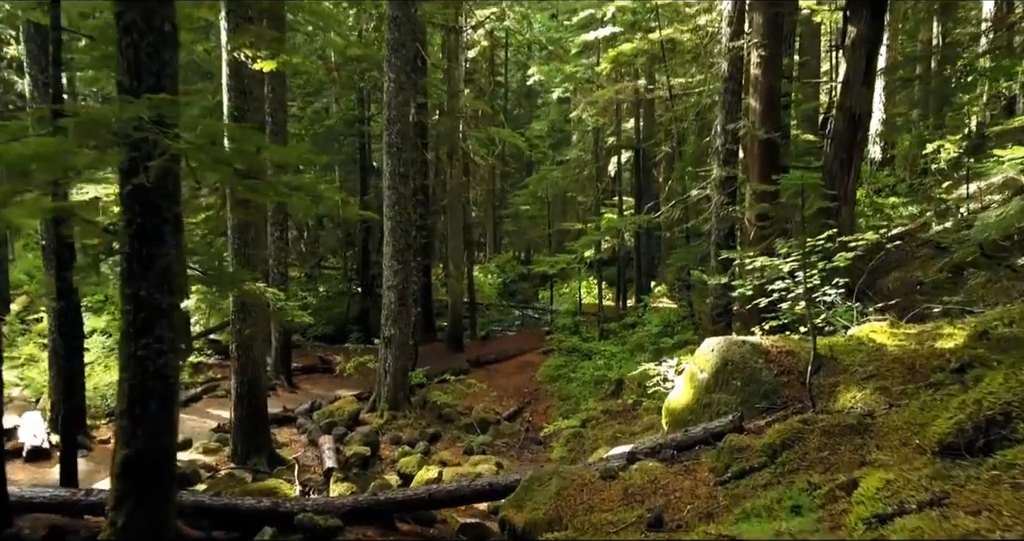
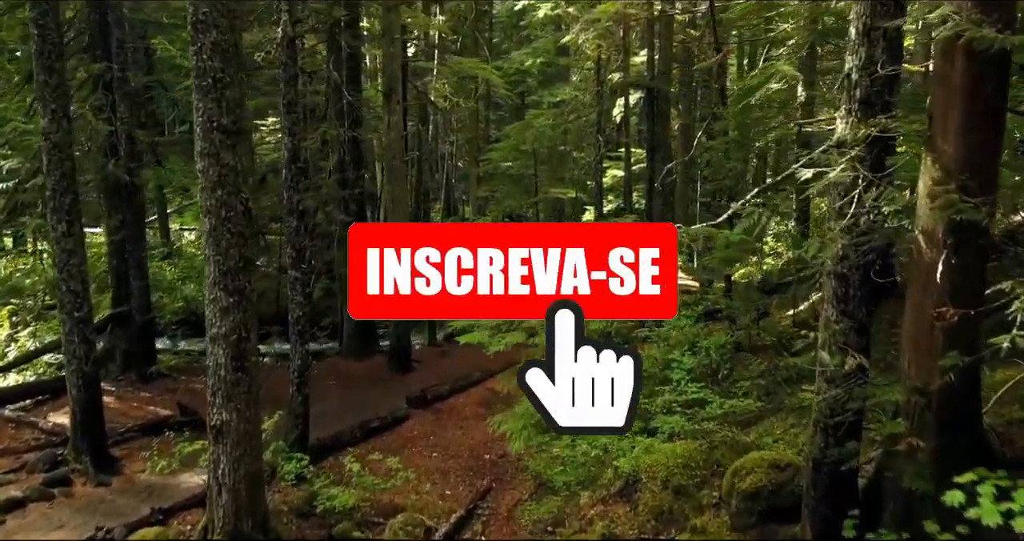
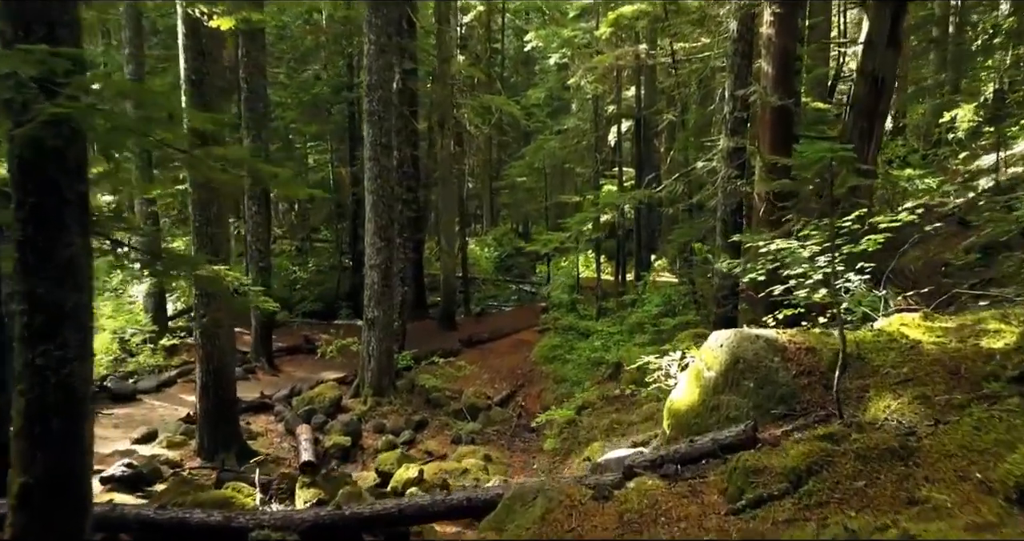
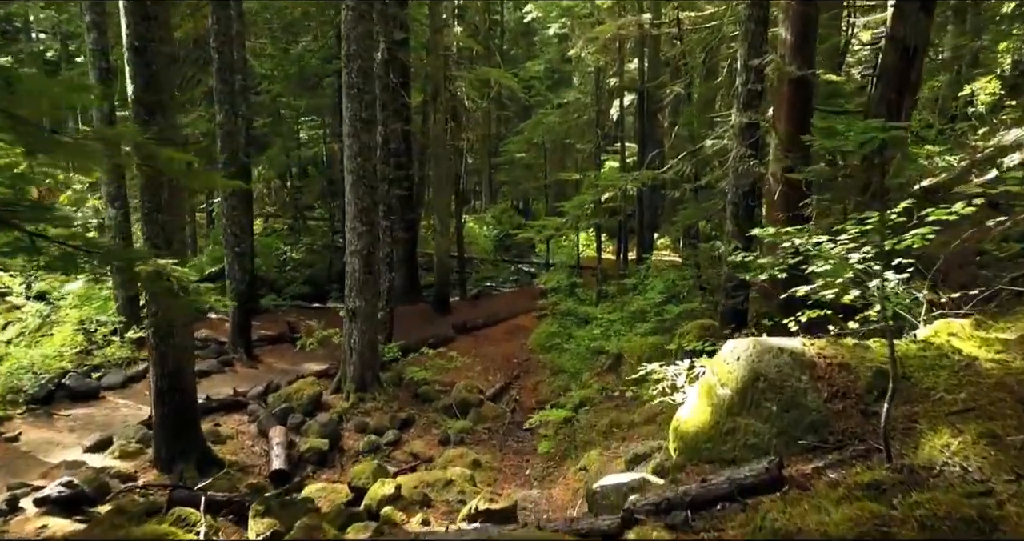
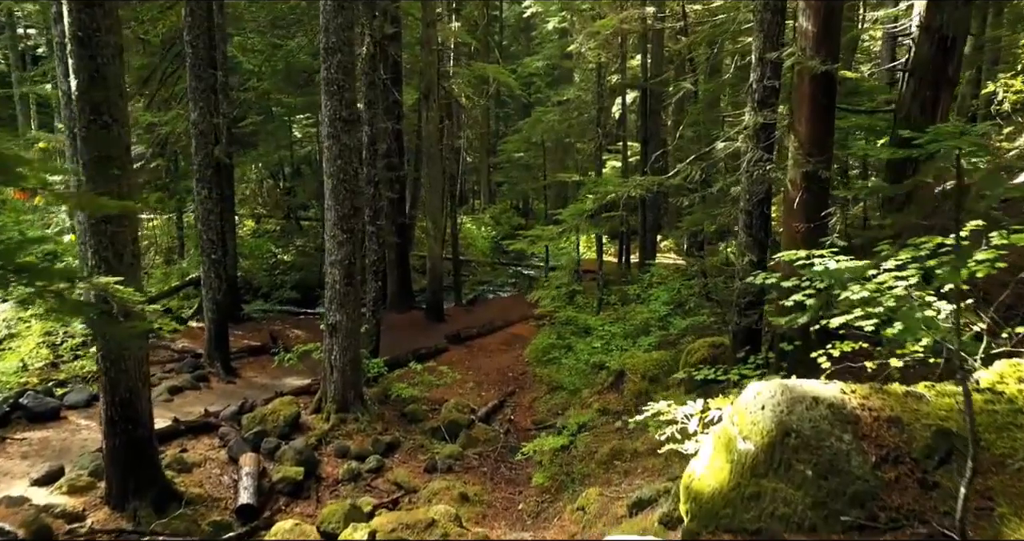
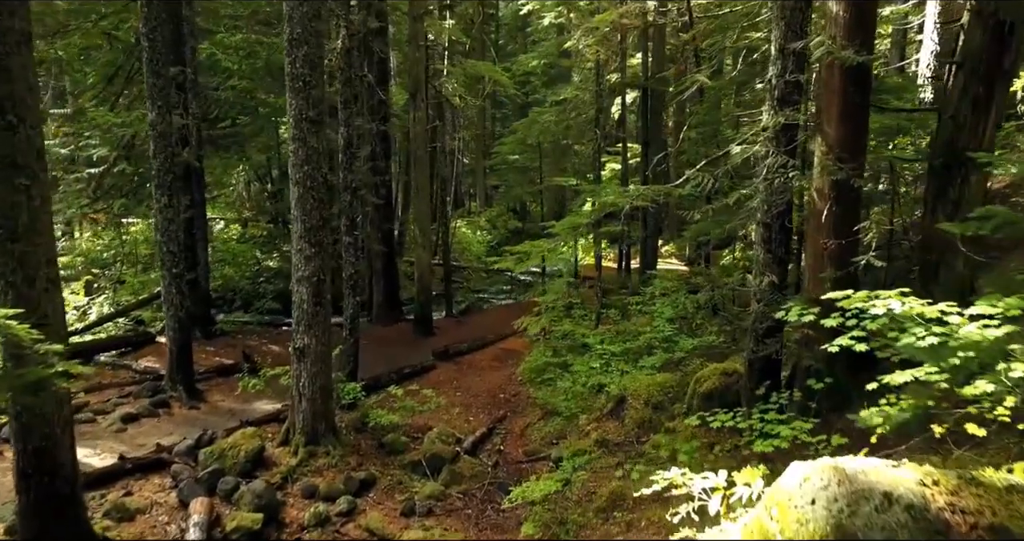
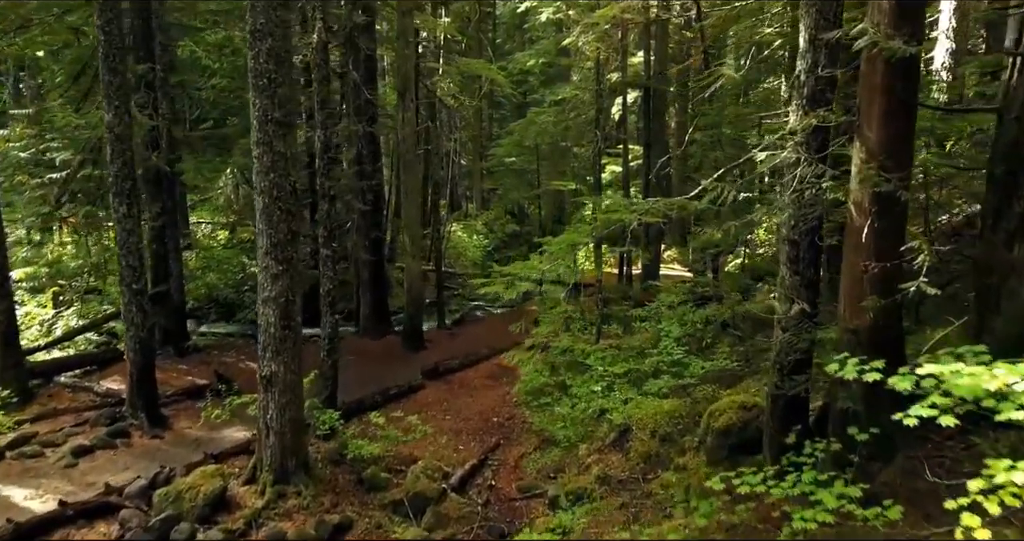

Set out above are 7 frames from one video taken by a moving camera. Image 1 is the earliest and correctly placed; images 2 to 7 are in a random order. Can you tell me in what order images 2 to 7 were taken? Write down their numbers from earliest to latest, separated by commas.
3, 4, 5, 6, 7, 2
